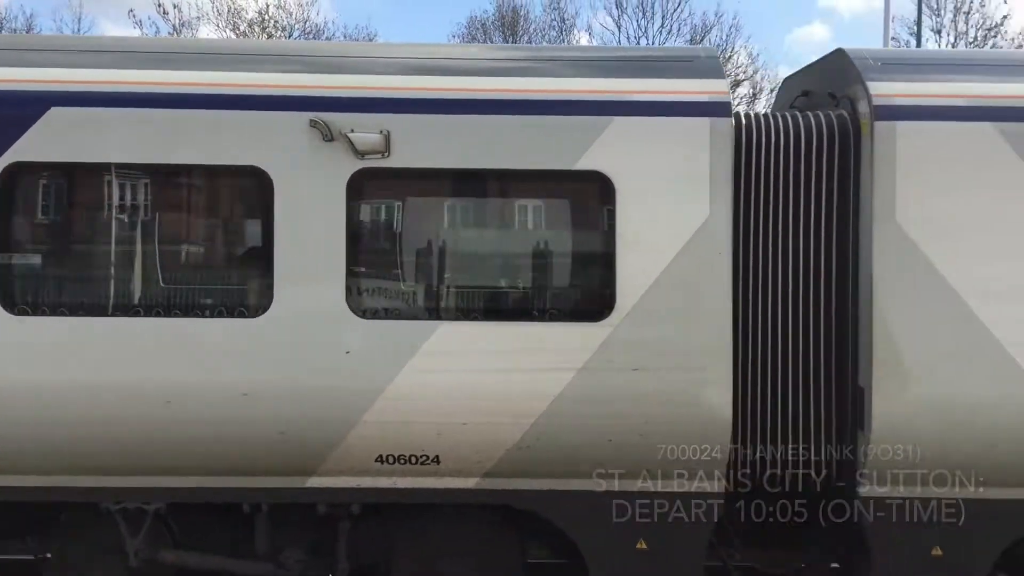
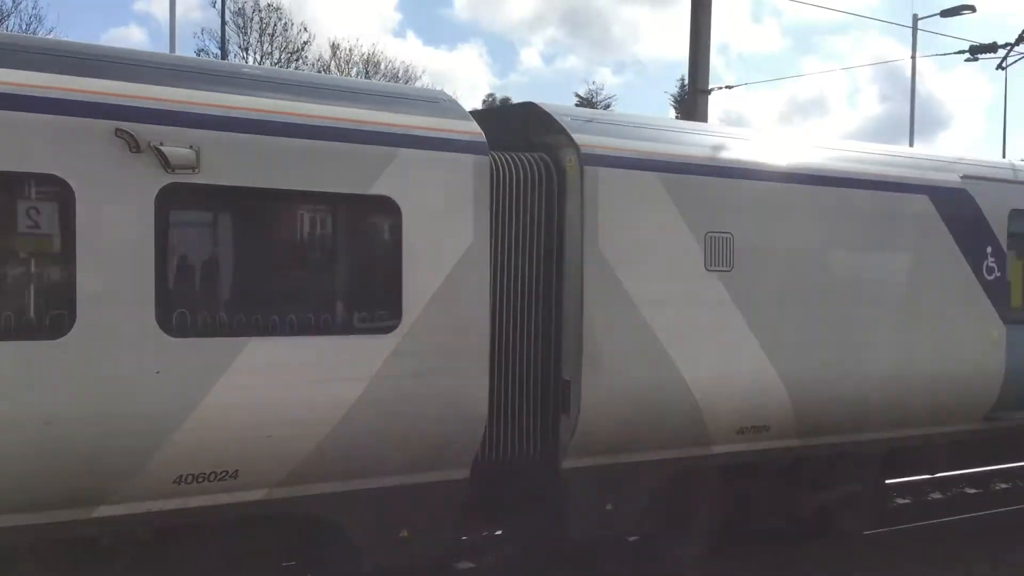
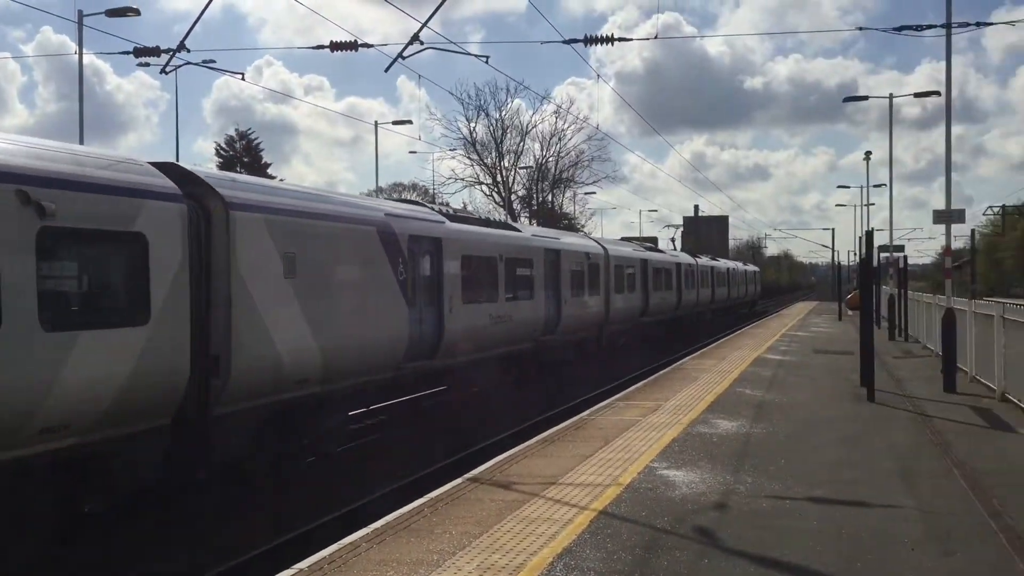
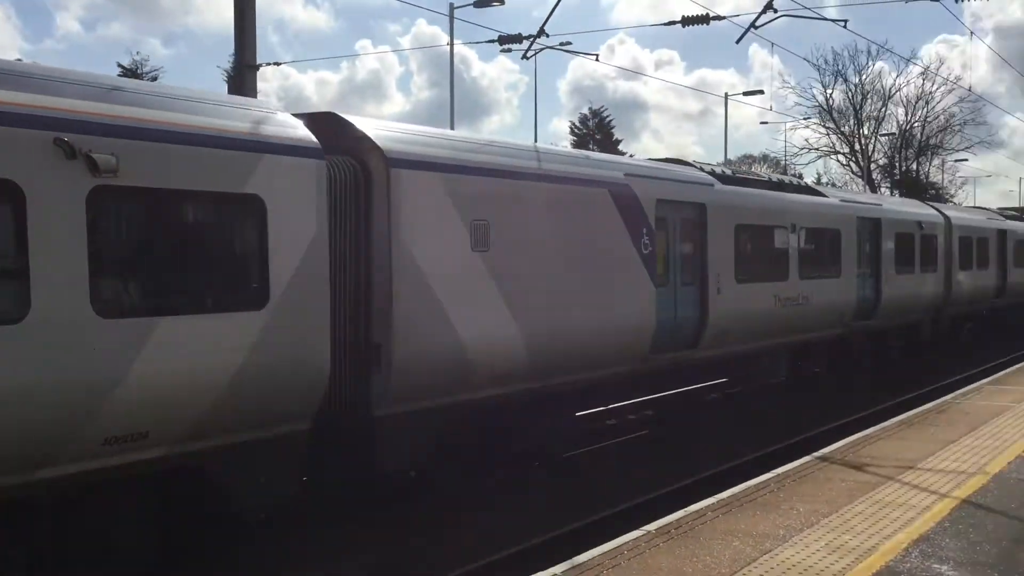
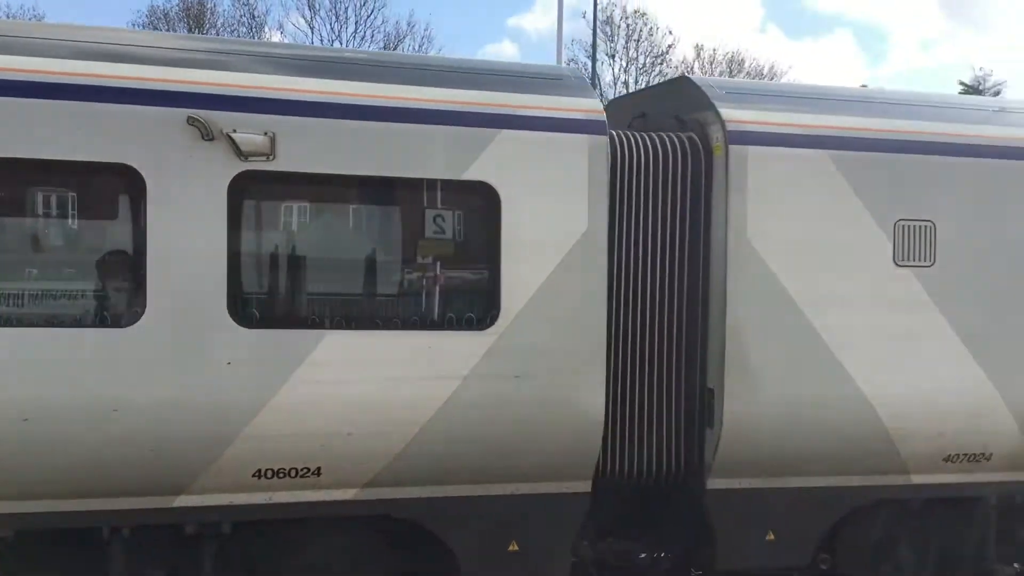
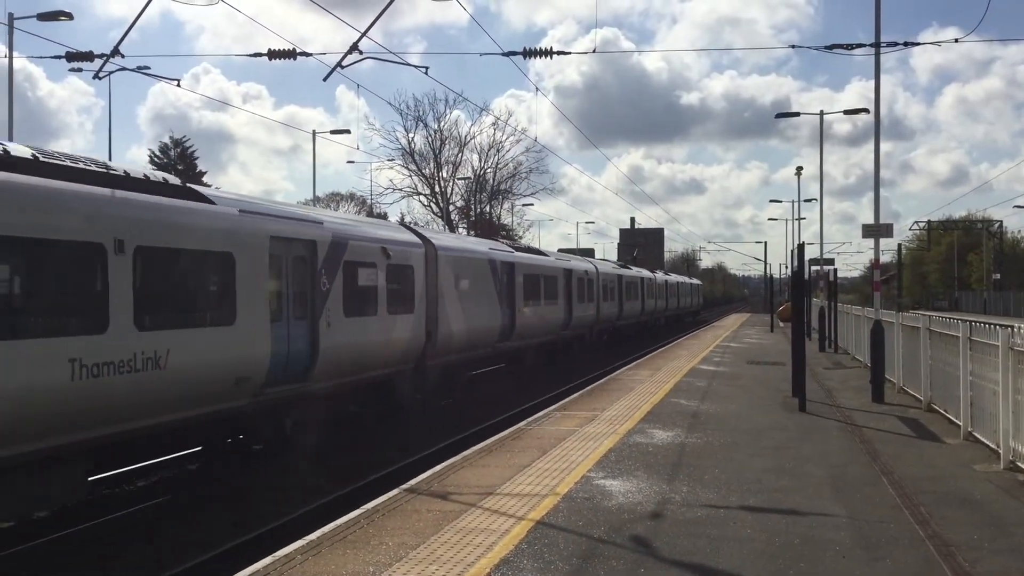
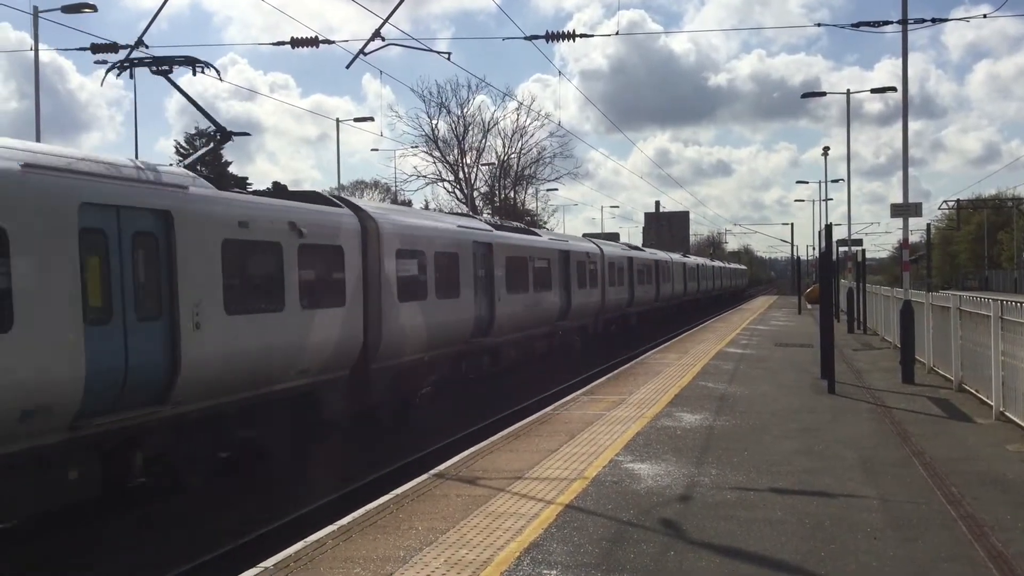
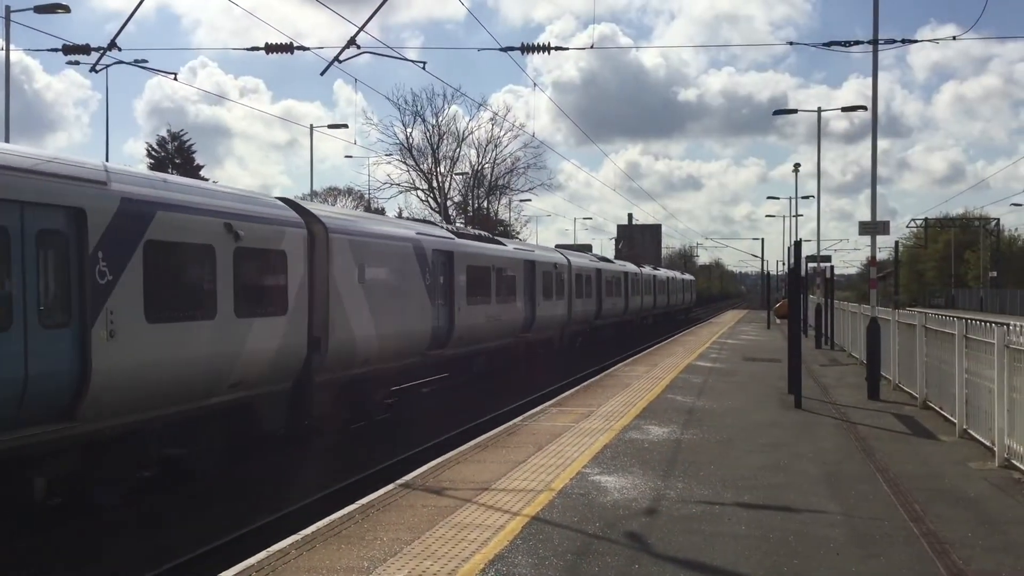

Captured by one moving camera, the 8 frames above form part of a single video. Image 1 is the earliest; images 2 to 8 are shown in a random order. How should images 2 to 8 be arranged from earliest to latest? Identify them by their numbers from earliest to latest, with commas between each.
5, 2, 4, 3, 8, 6, 7
